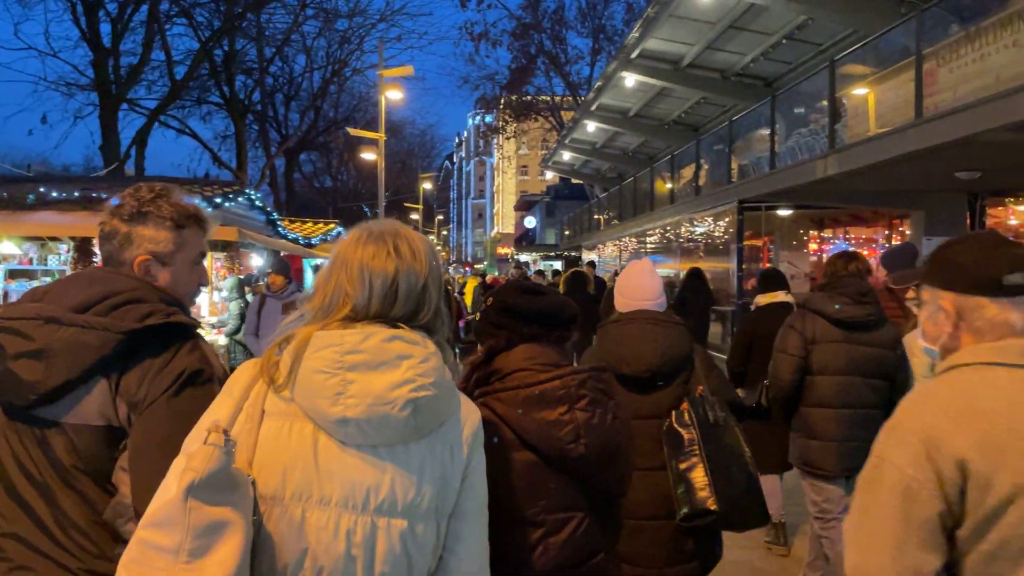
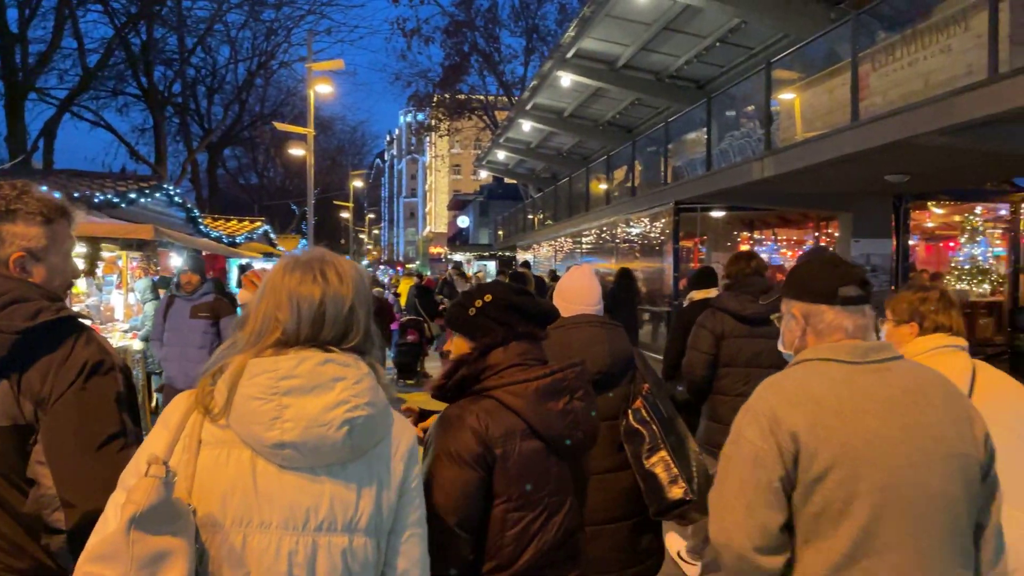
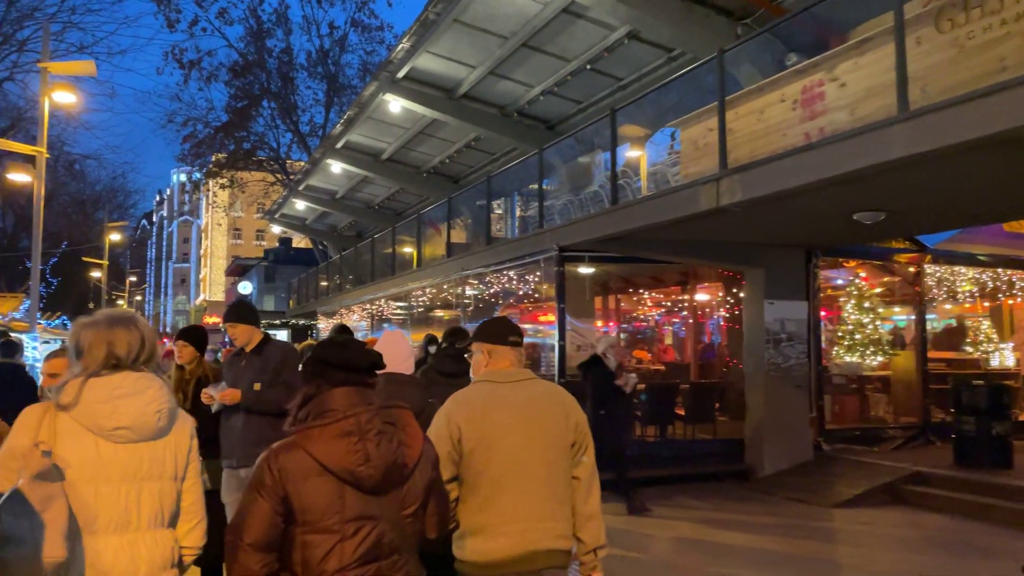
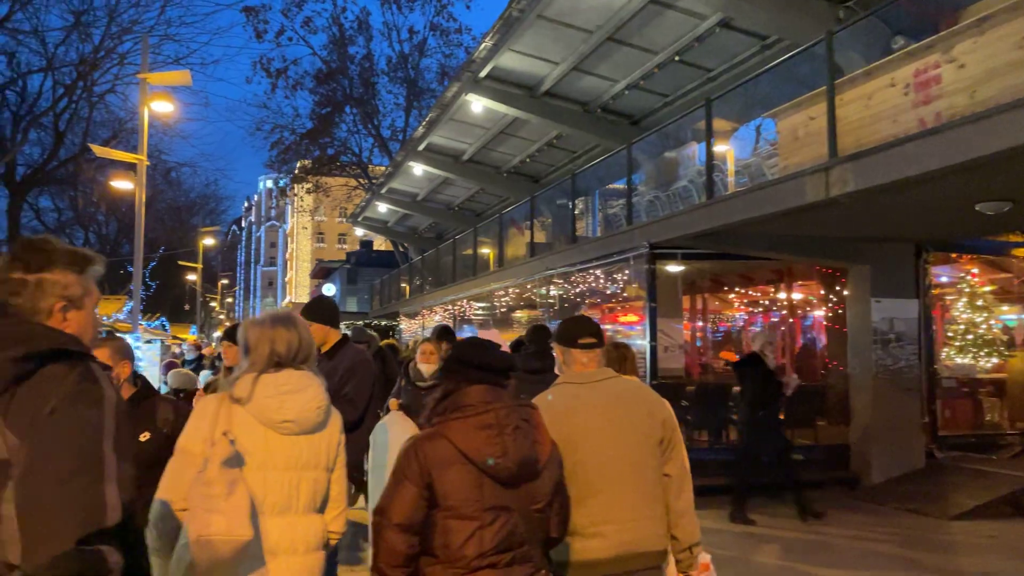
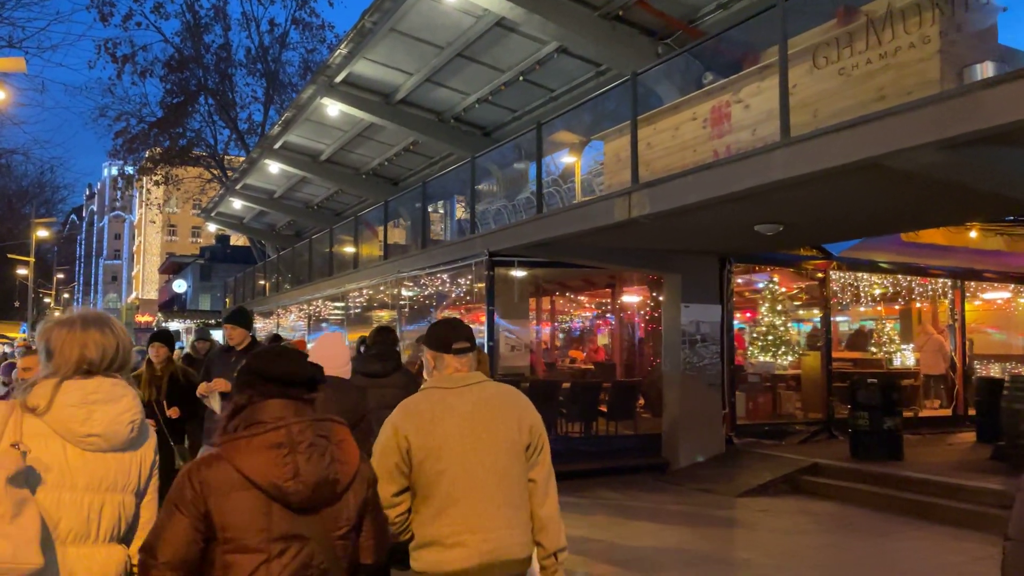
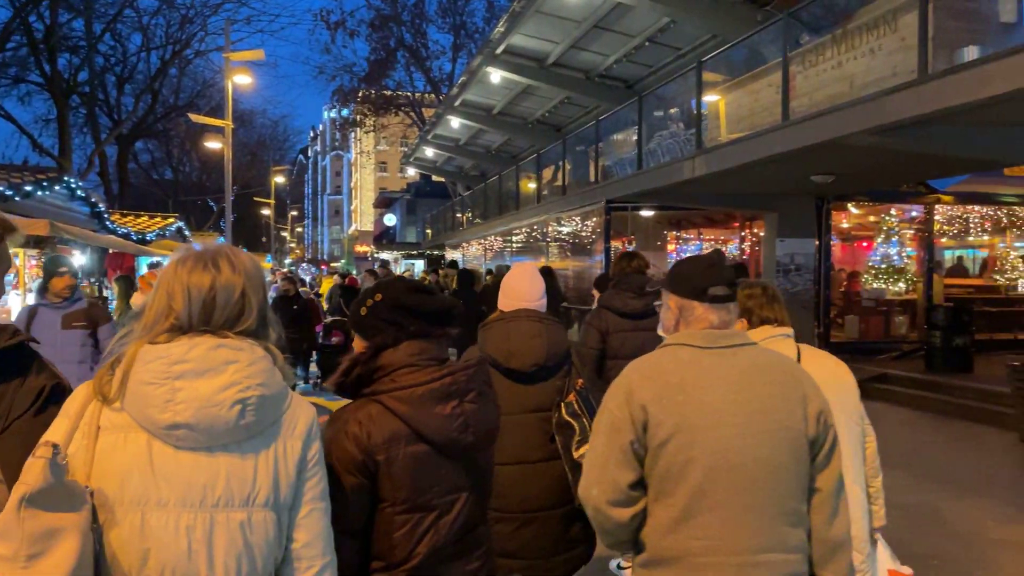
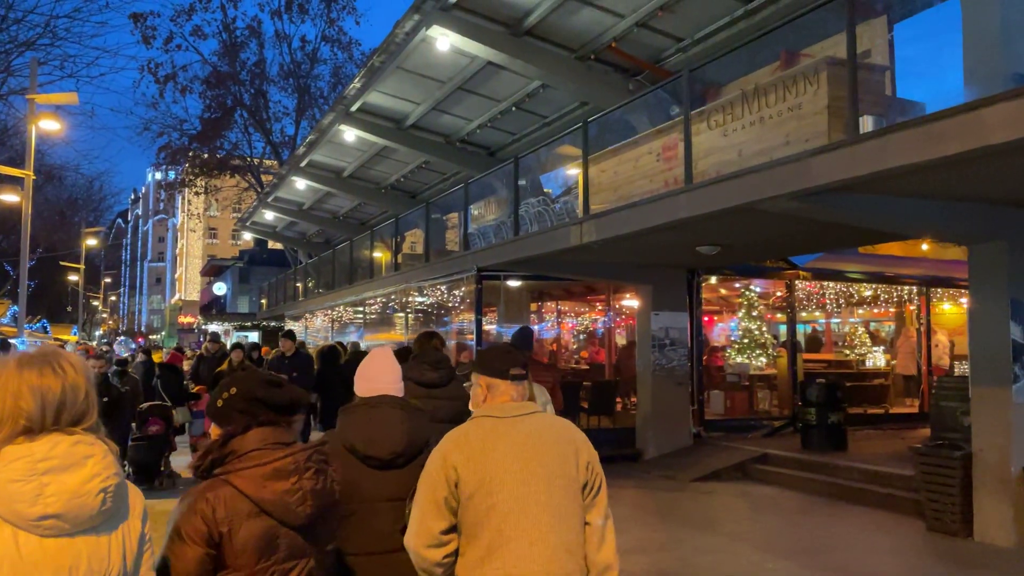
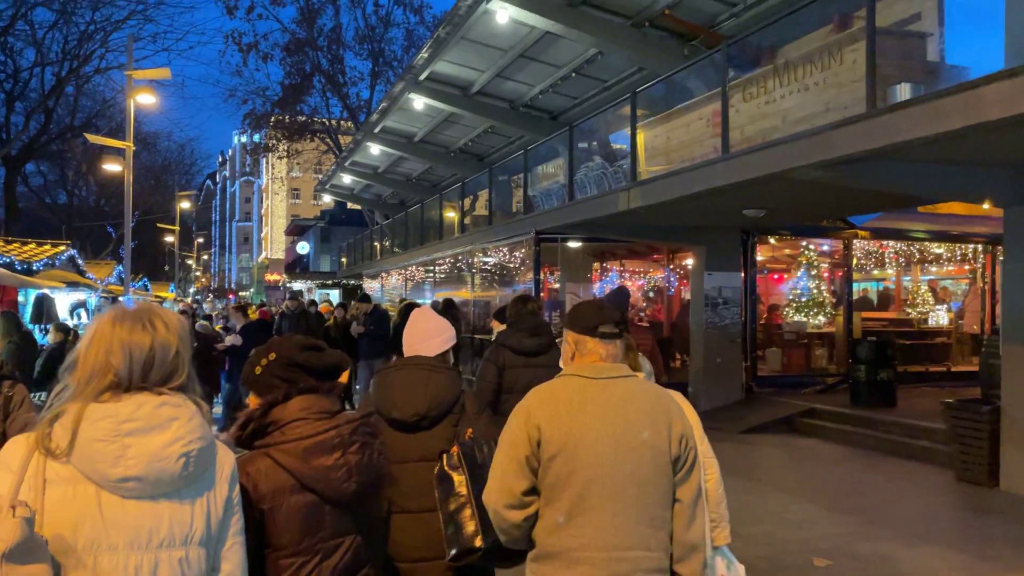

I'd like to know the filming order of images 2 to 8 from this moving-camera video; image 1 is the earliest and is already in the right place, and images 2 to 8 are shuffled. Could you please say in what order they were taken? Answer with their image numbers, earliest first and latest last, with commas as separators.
2, 6, 8, 7, 5, 3, 4
